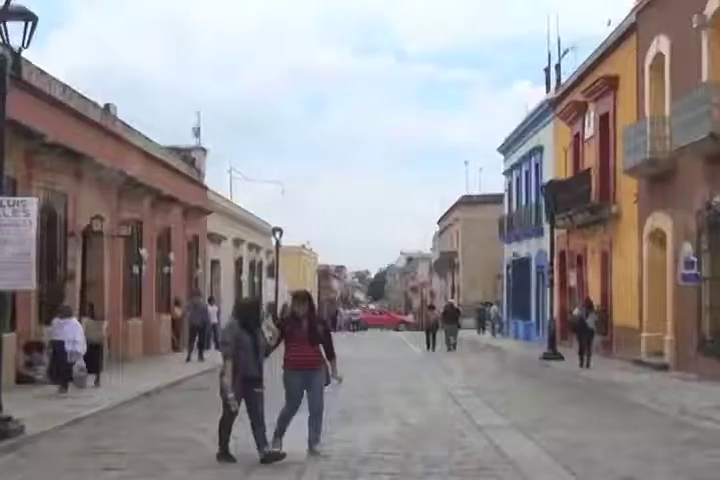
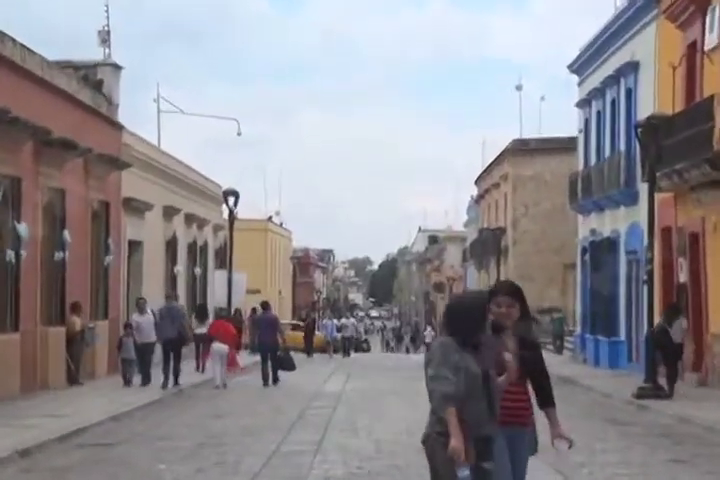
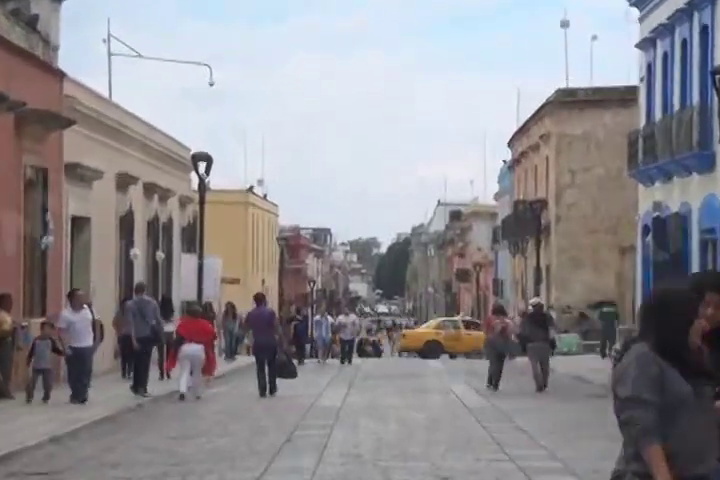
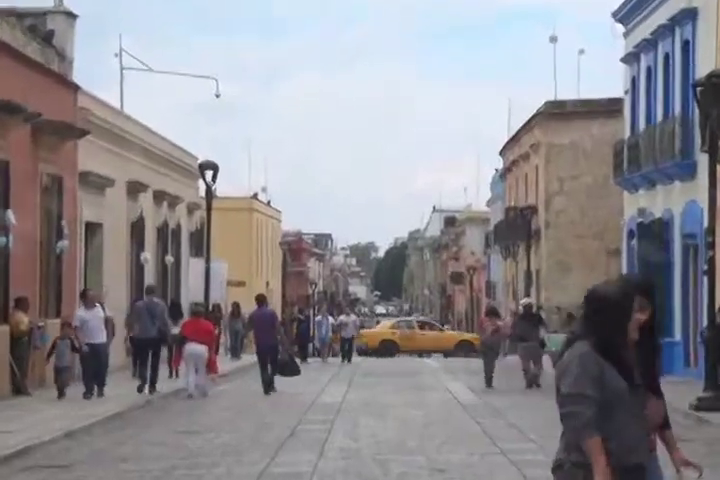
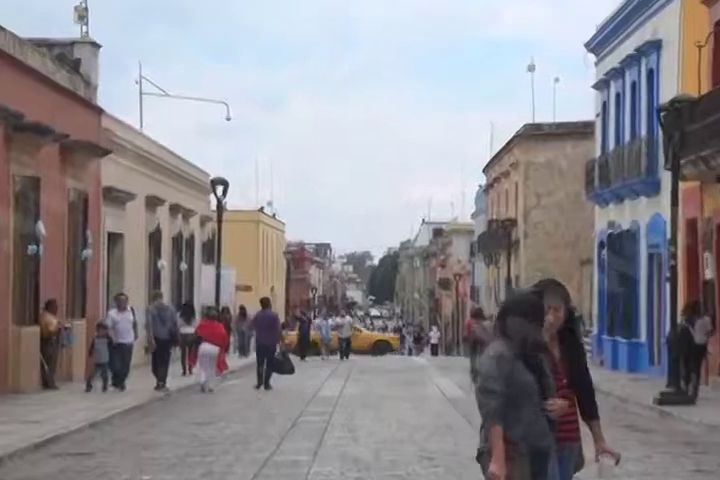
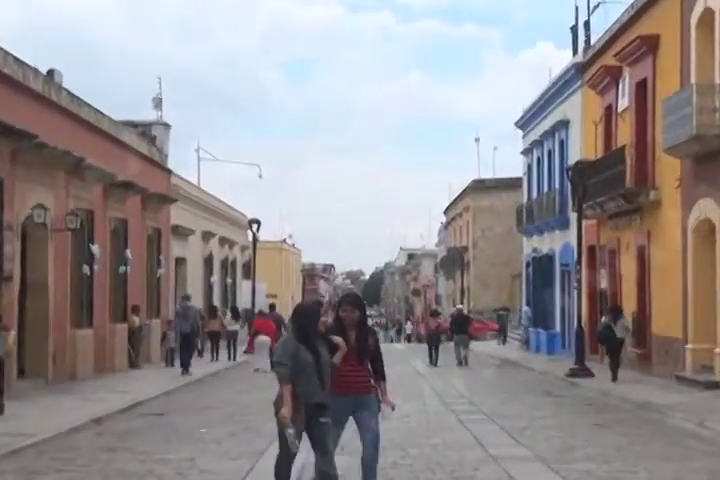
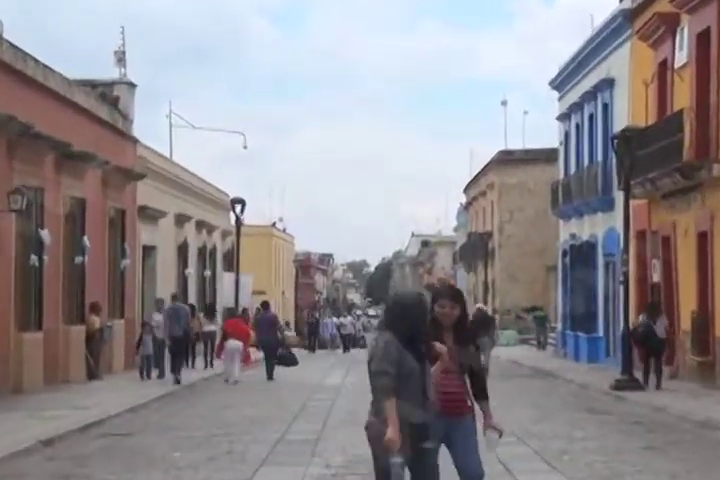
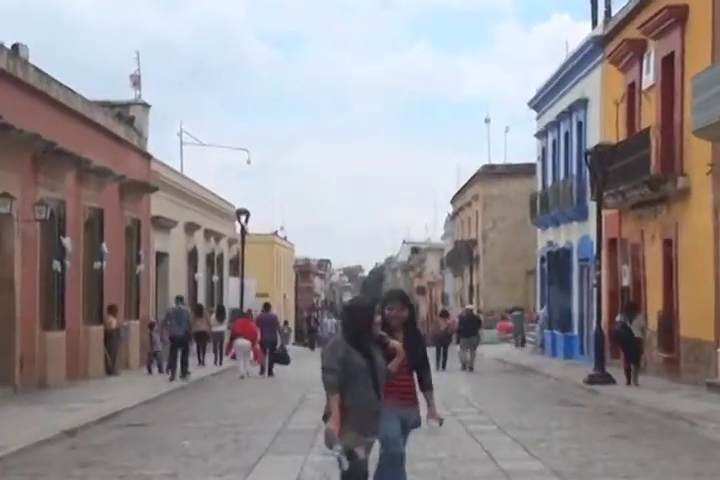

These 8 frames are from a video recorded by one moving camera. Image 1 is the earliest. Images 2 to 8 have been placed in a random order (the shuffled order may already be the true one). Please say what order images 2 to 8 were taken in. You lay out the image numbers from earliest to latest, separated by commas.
6, 8, 7, 2, 5, 4, 3
